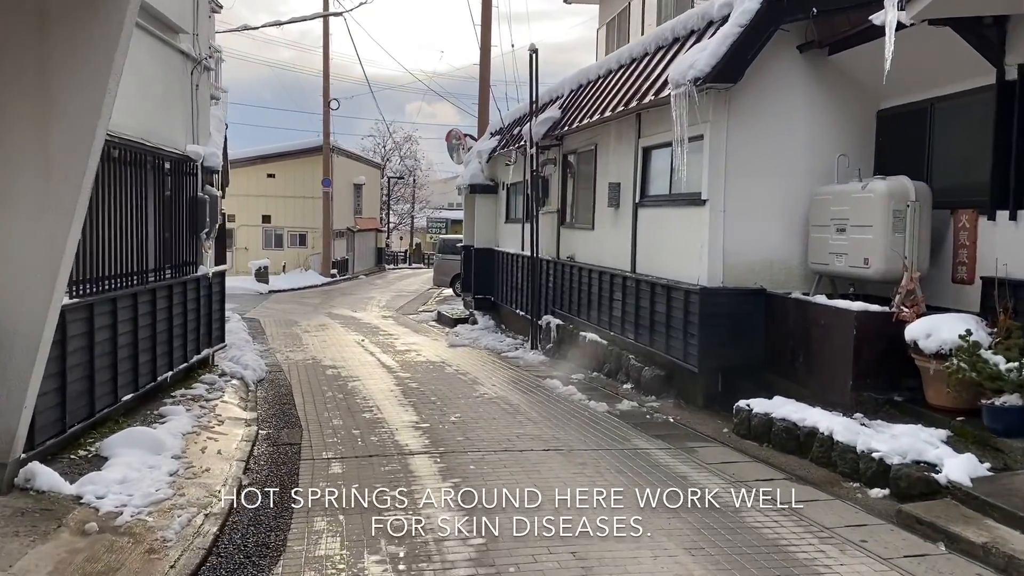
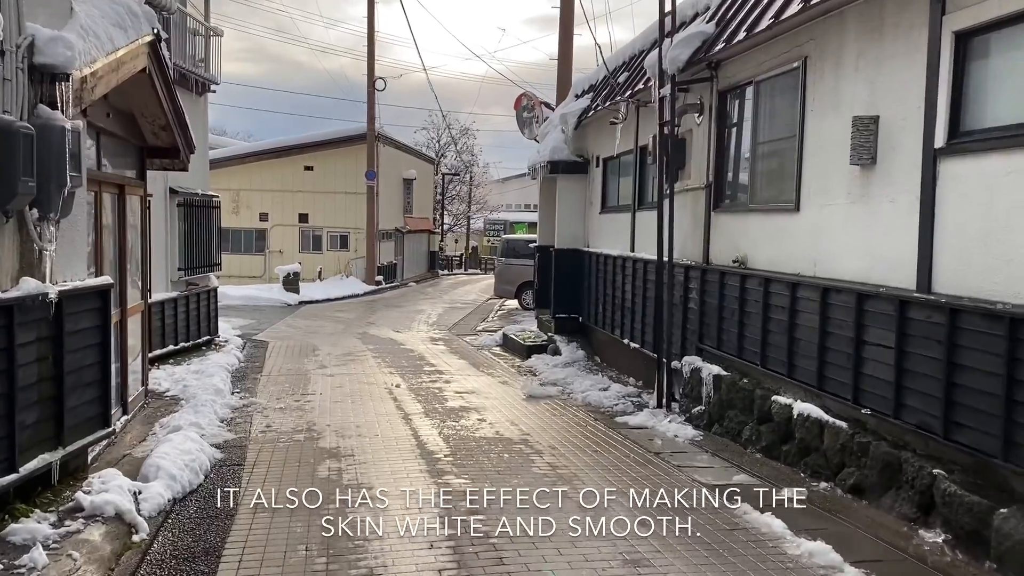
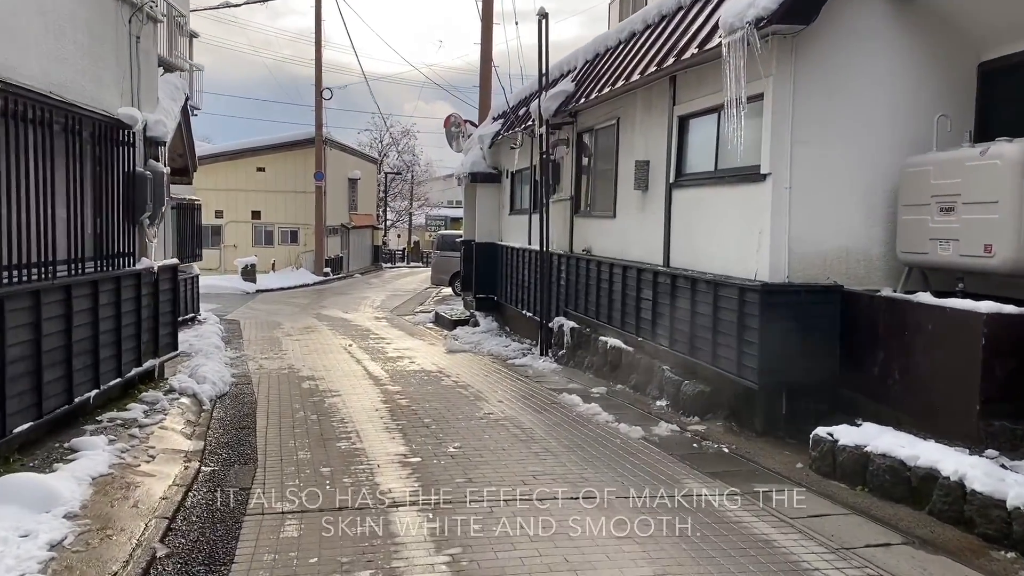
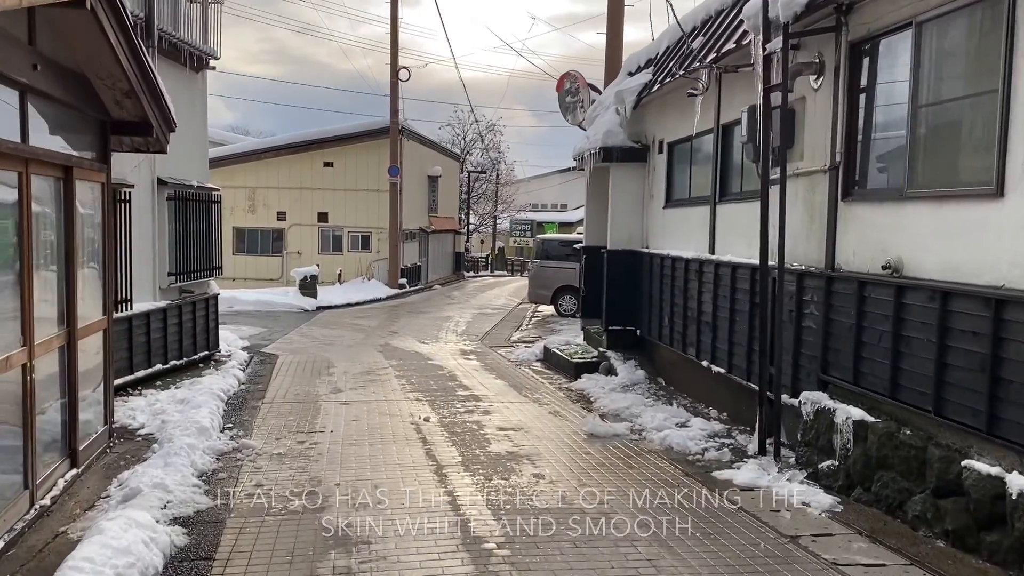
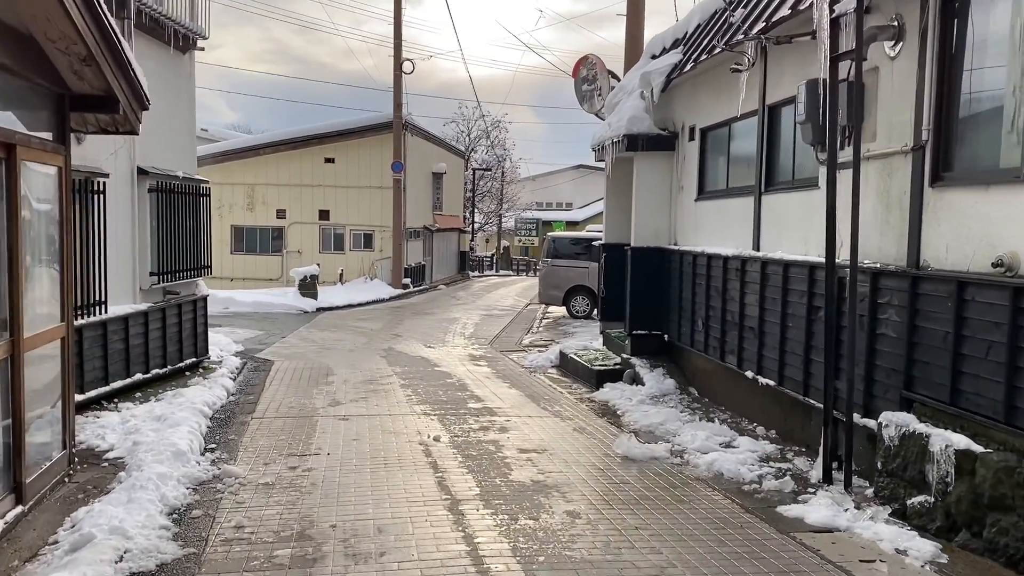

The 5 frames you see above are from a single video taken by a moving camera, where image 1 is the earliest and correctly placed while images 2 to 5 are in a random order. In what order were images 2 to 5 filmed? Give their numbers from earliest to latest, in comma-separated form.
3, 2, 4, 5
